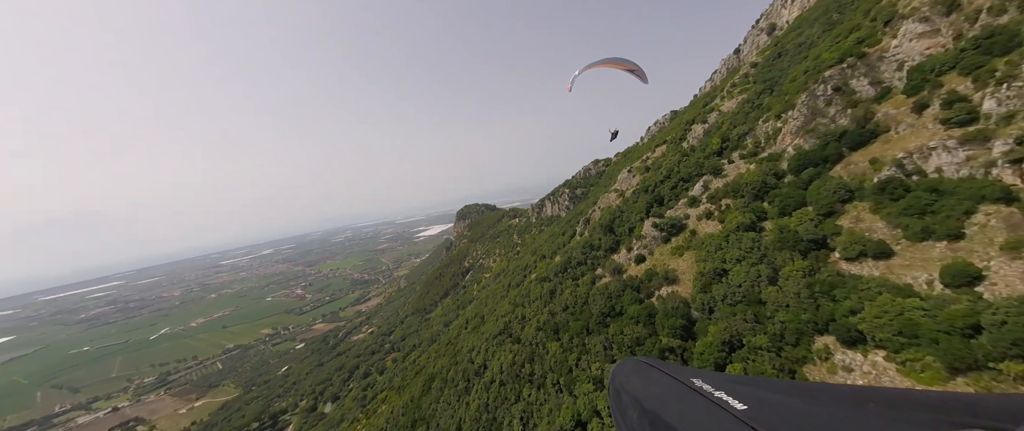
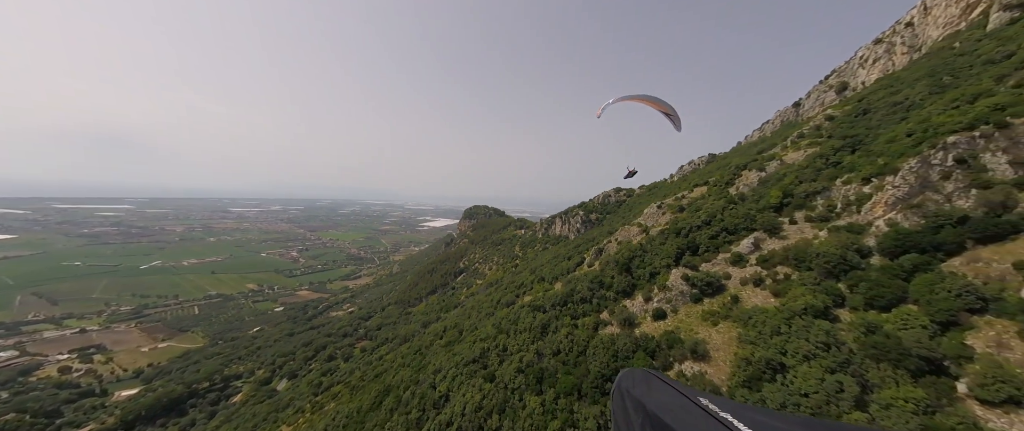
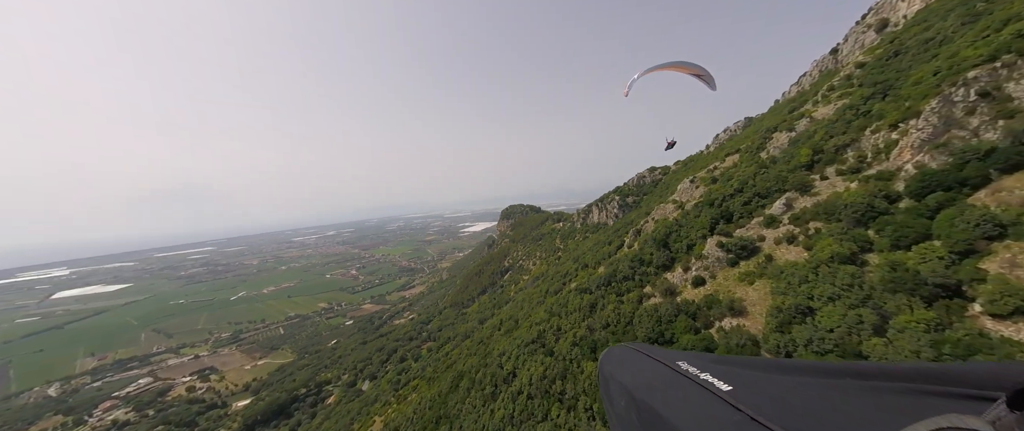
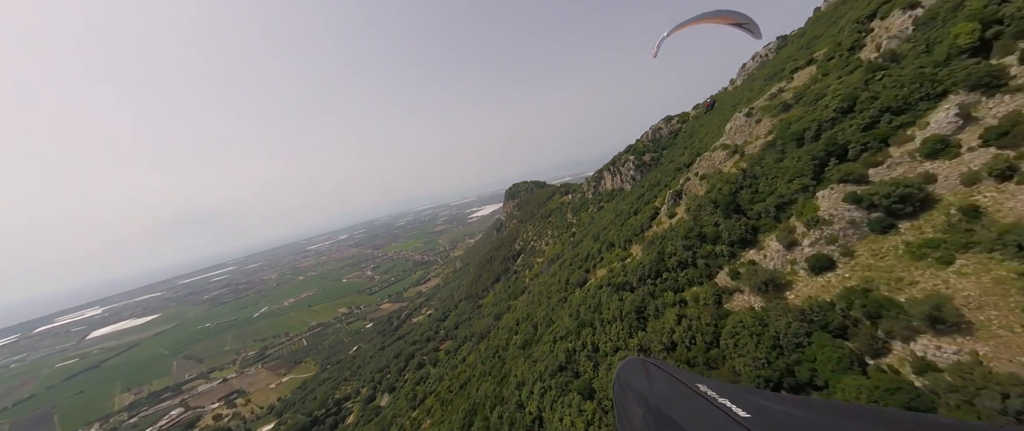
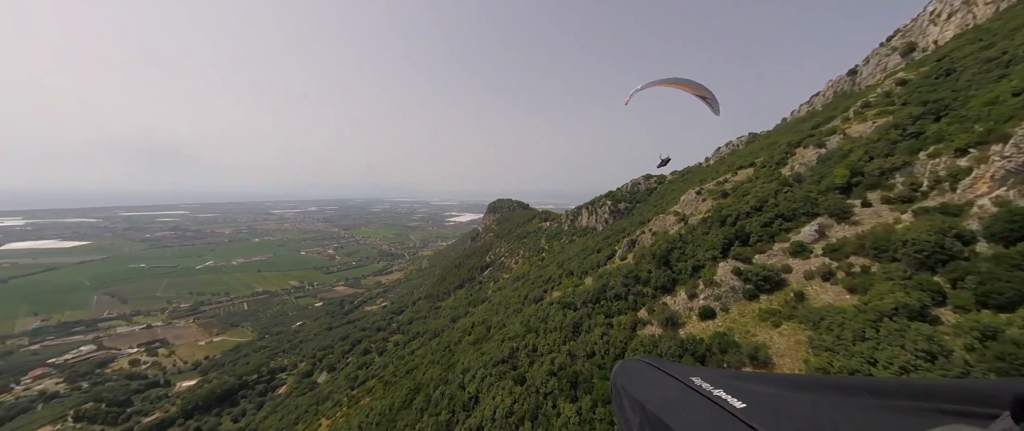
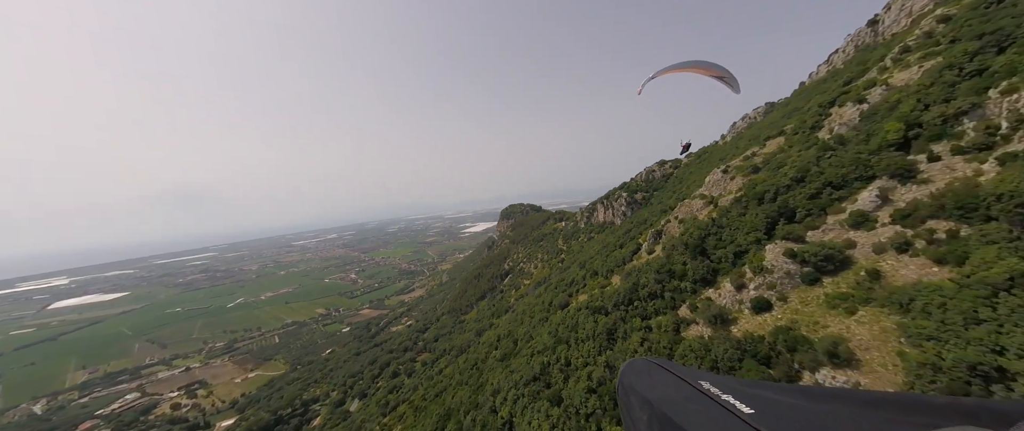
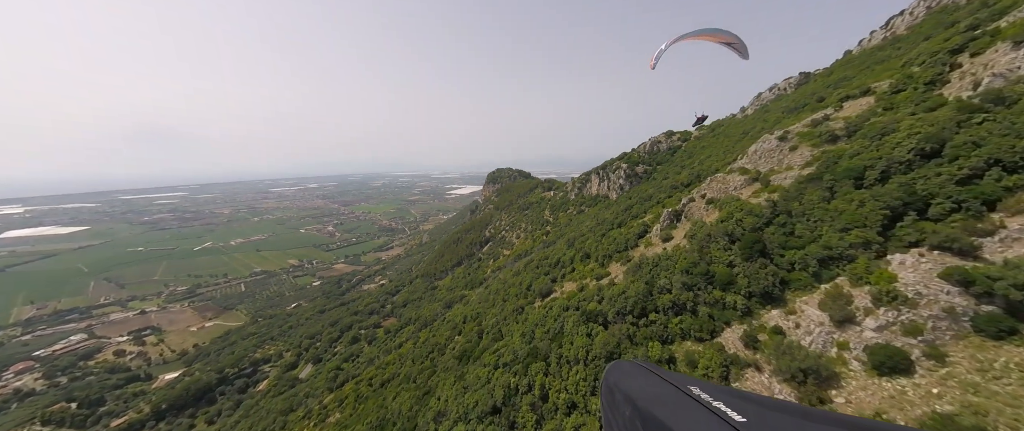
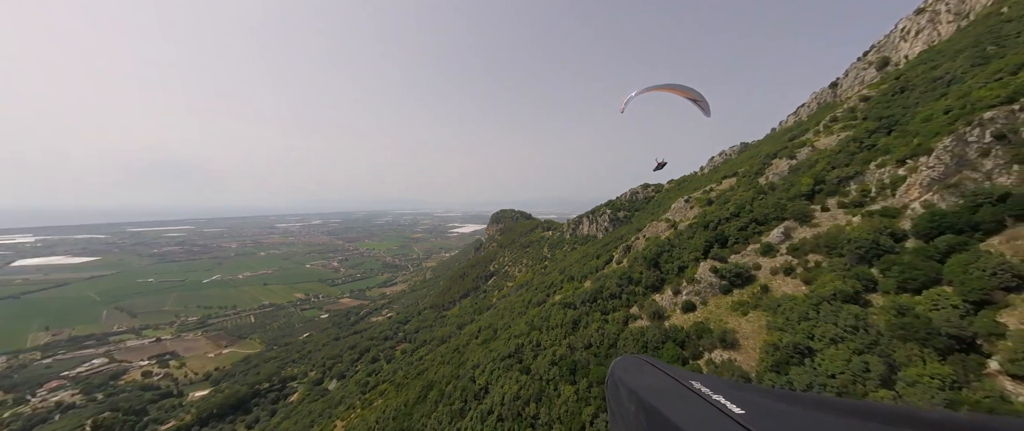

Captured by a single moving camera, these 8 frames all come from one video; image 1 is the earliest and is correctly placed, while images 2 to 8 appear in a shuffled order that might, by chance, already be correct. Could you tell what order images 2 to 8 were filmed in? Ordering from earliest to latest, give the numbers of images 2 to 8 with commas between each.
3, 8, 2, 5, 6, 4, 7
